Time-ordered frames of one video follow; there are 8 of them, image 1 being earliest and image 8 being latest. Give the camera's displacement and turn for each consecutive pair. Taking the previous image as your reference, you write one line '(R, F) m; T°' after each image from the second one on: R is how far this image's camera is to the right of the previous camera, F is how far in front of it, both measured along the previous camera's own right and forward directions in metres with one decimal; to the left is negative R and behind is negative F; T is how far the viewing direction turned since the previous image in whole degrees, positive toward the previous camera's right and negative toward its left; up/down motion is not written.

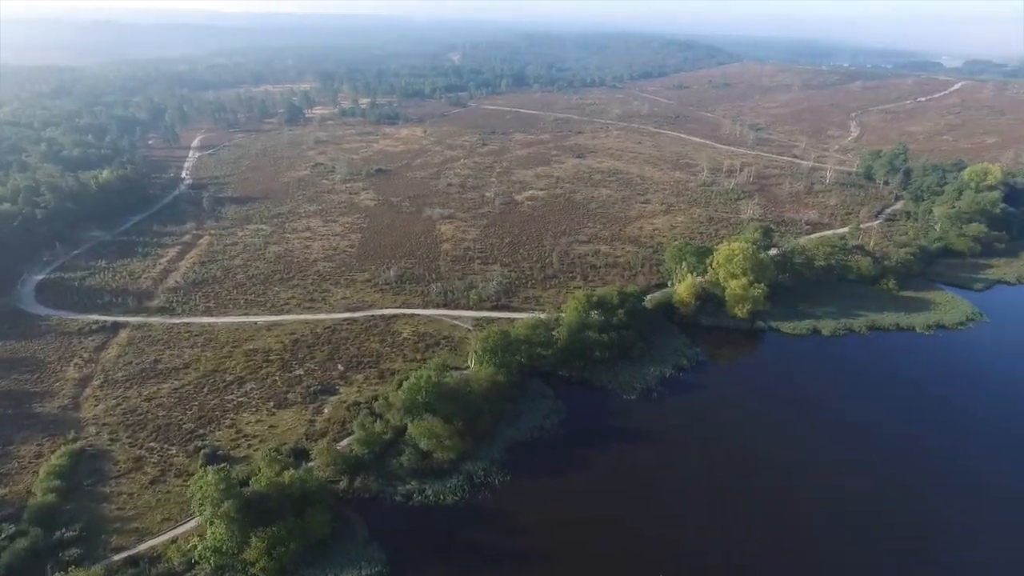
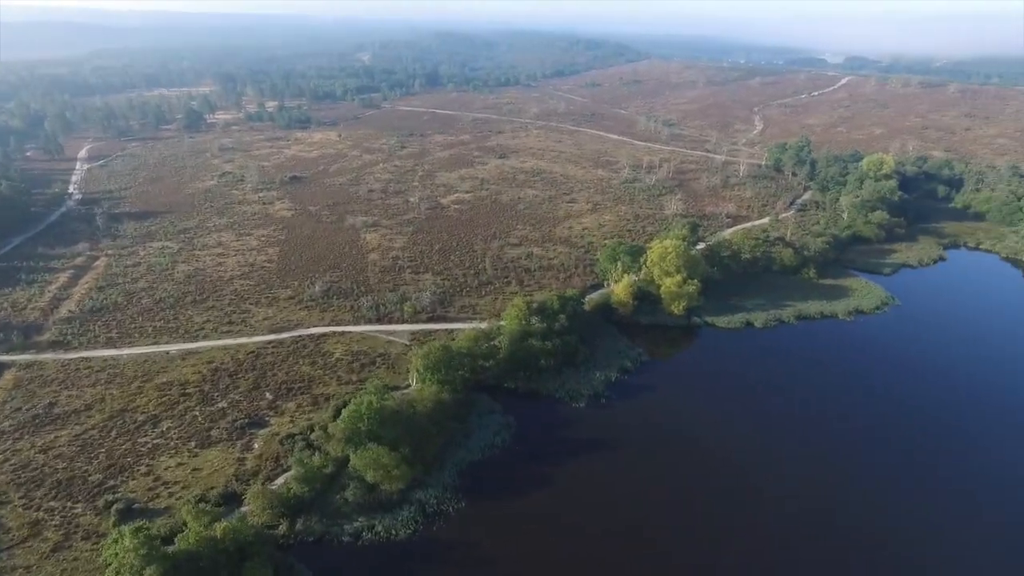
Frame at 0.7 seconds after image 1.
(-1.0, +1.5) m; +7°
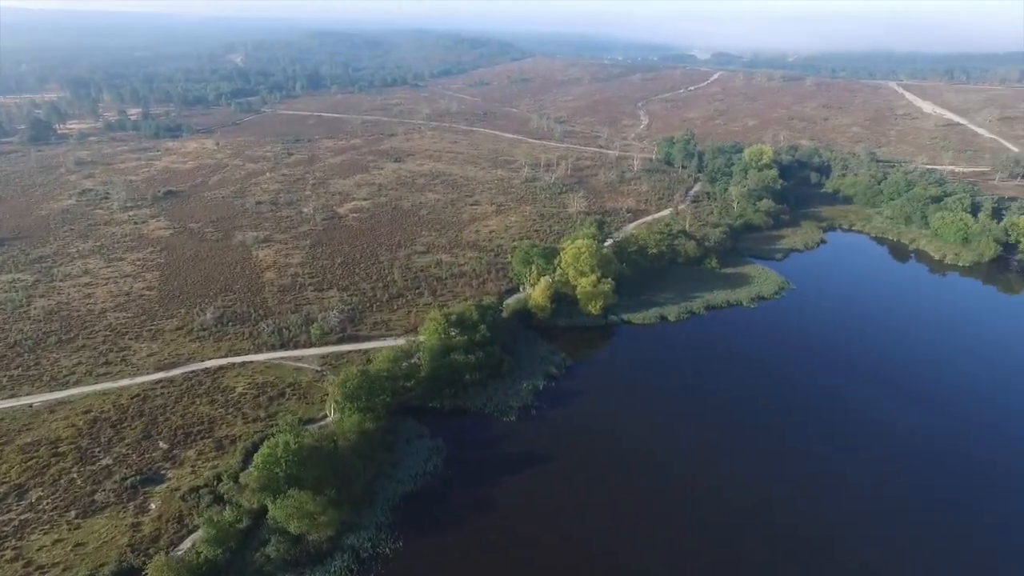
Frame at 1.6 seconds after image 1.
(-1.1, +1.6) m; +9°
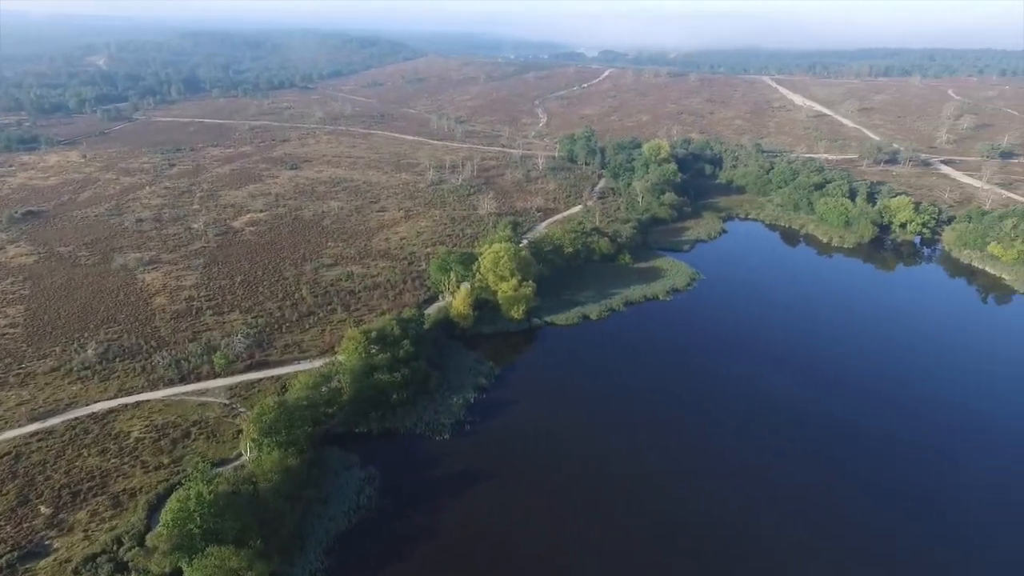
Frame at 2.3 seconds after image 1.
(-1.0, +1.3) m; +9°
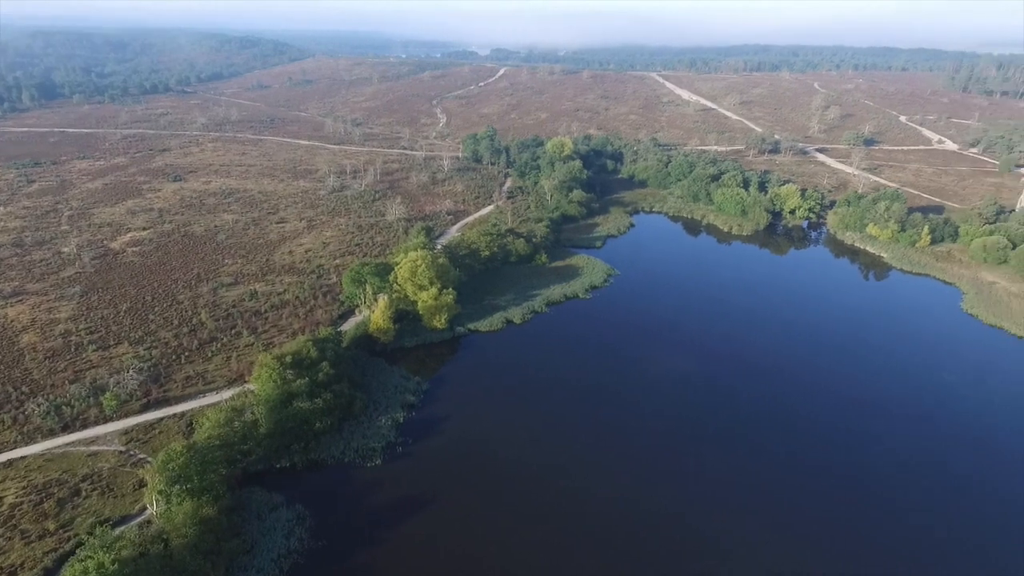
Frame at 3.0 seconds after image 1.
(-1.0, +1.2) m; +9°
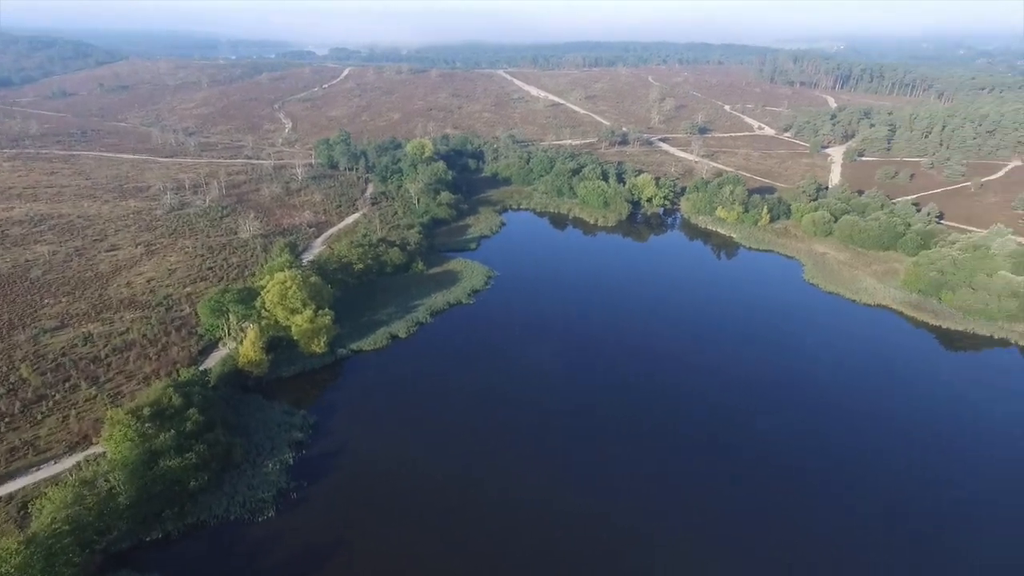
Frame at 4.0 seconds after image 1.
(-1.2, +1.5) m; +13°
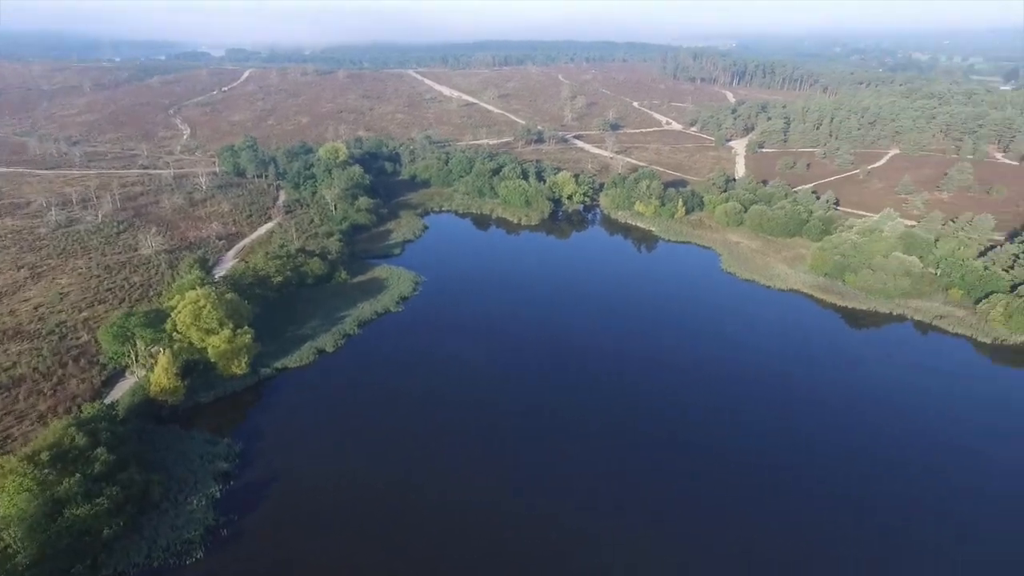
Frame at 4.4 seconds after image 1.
(-0.6, +0.6) m; +7°
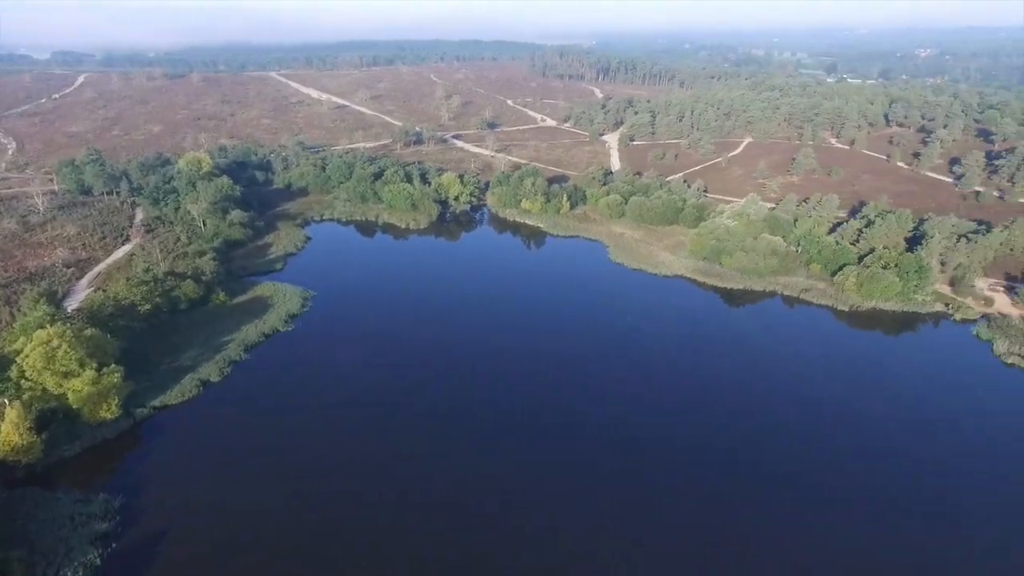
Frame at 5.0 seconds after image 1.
(-0.8, +0.7) m; +11°
